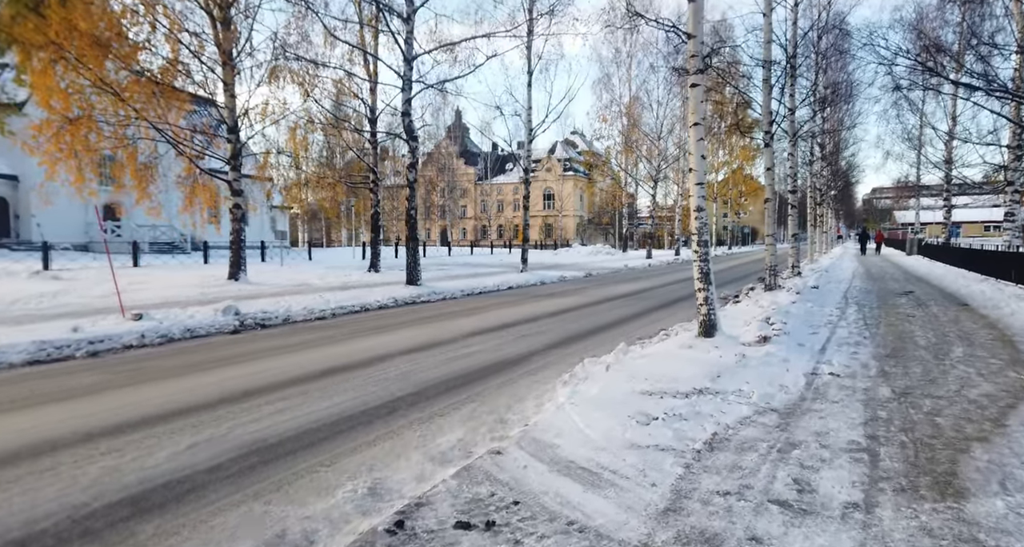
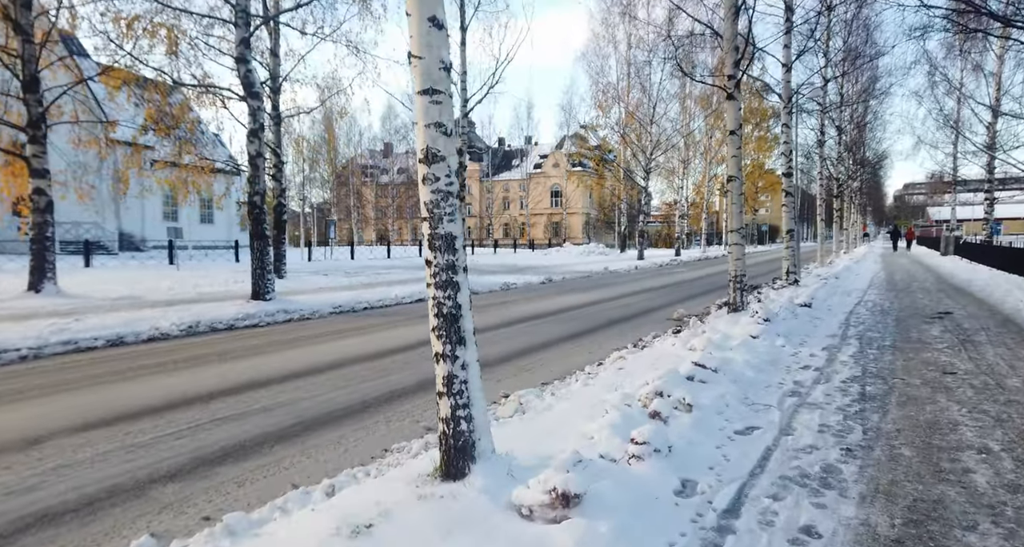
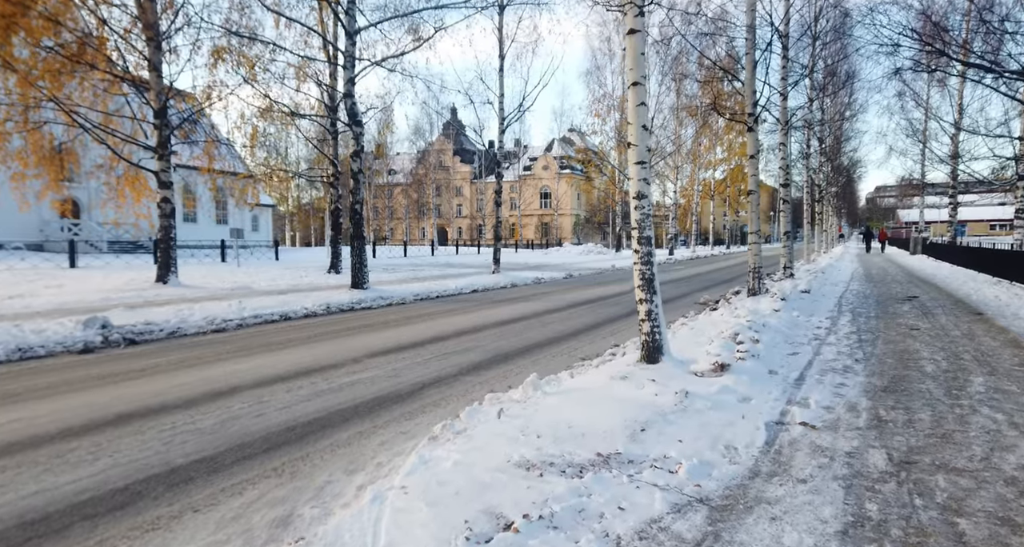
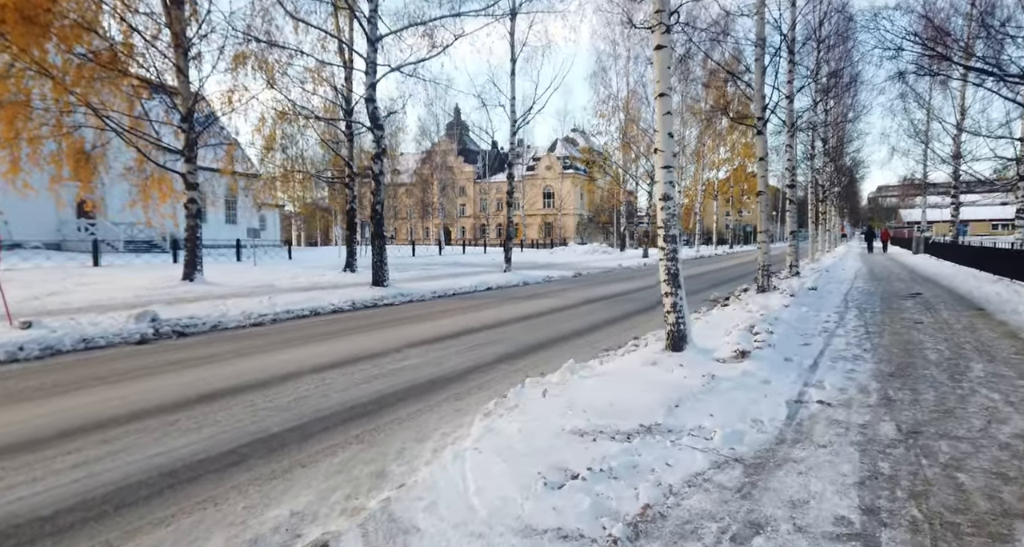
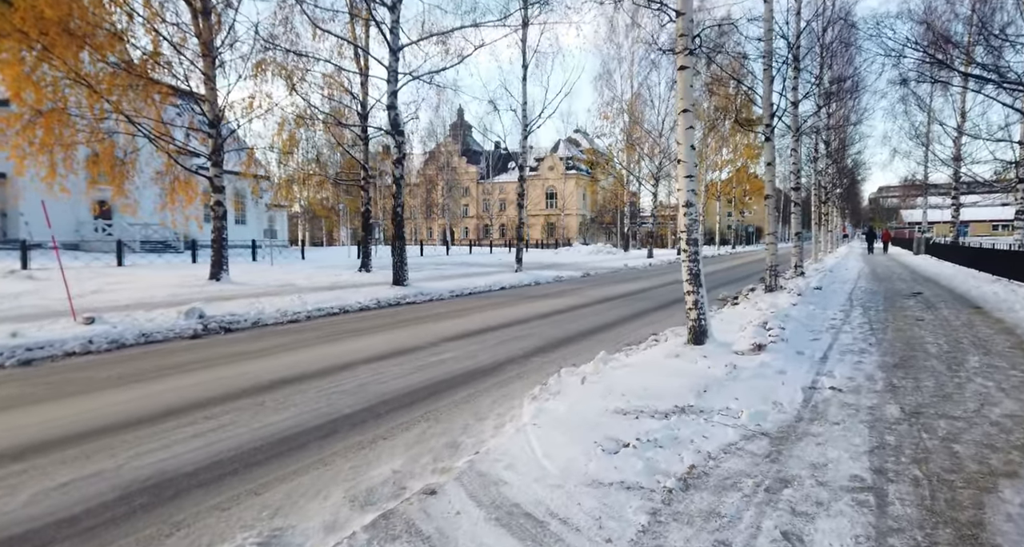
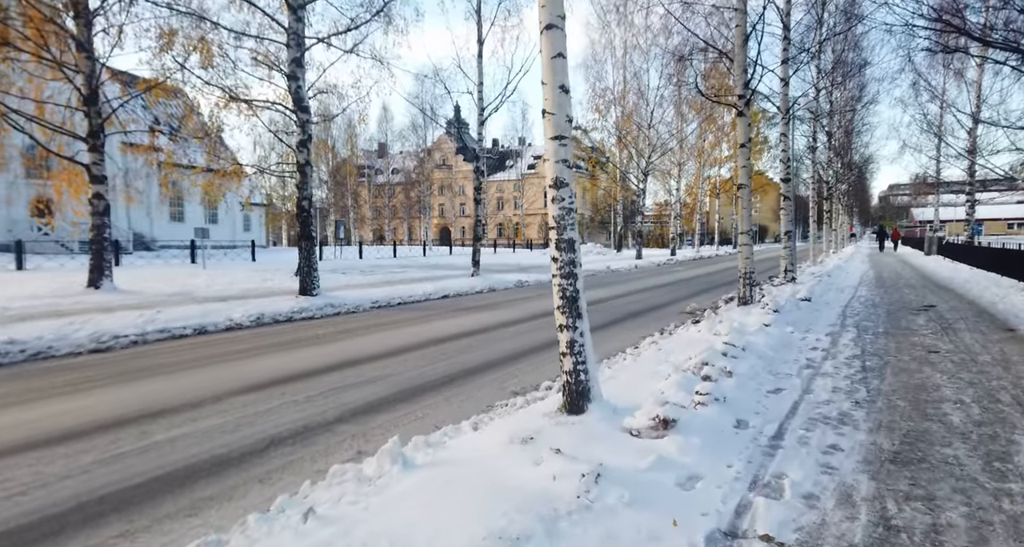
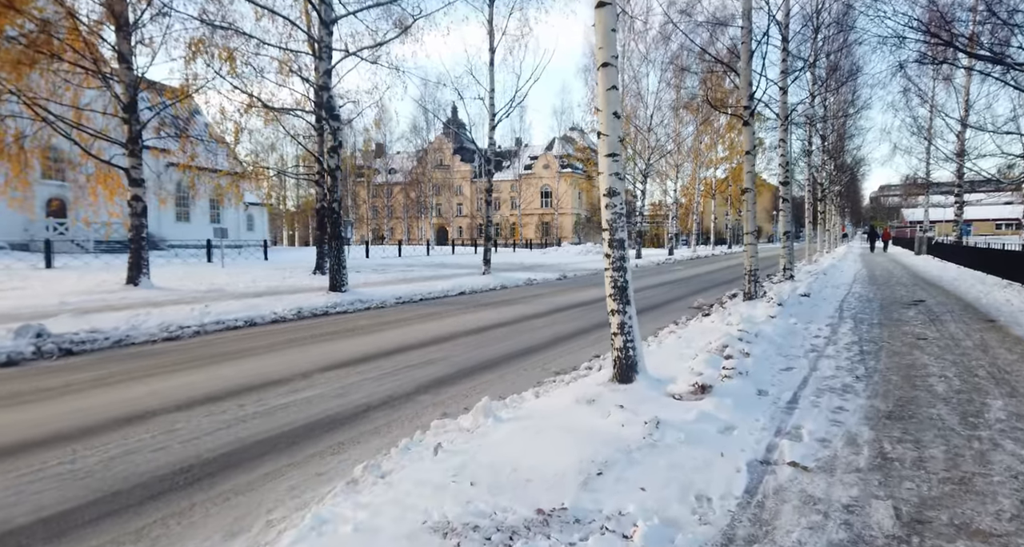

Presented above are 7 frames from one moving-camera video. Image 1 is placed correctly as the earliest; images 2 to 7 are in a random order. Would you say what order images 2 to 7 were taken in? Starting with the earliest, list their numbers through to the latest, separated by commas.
5, 4, 3, 7, 6, 2
